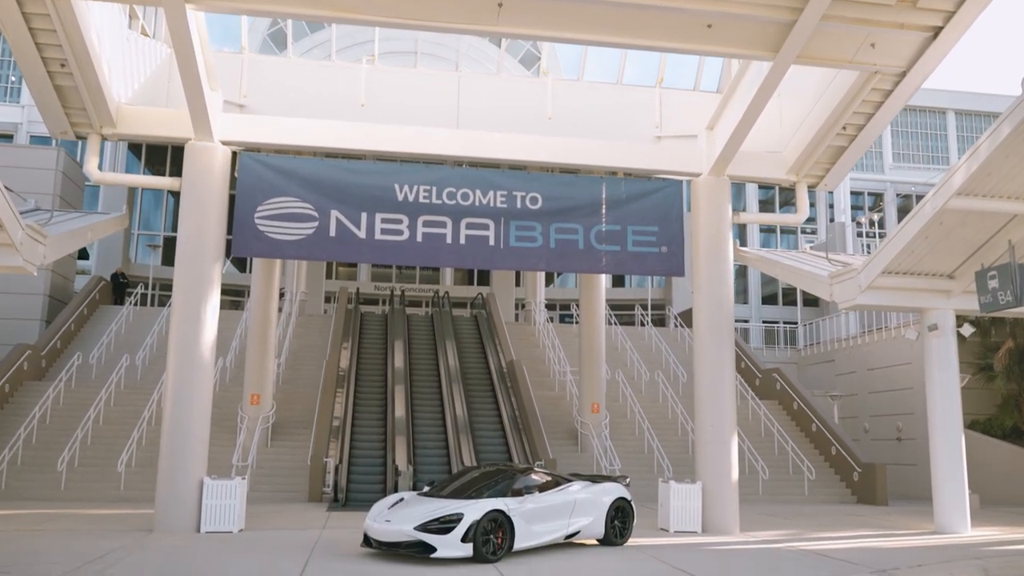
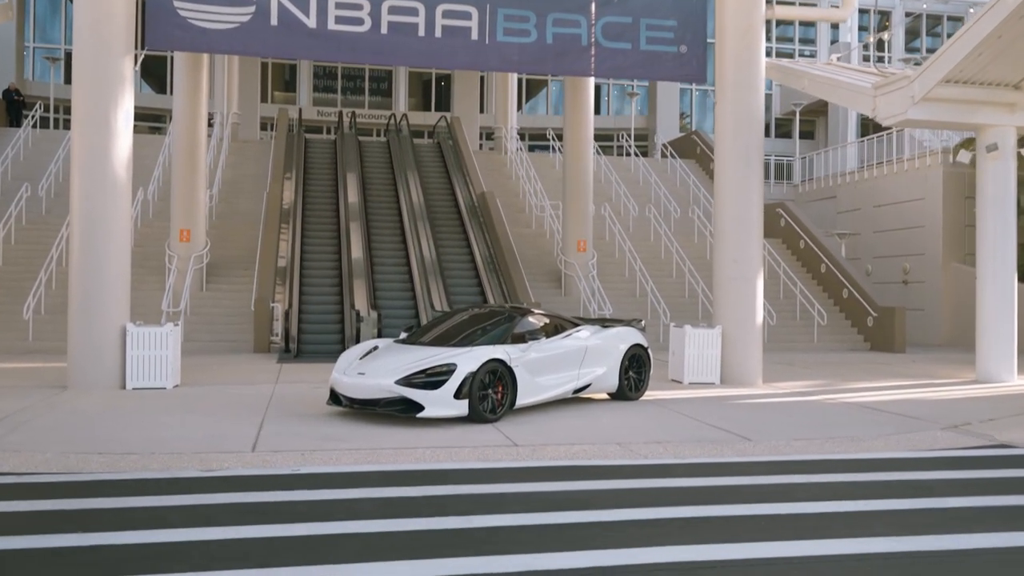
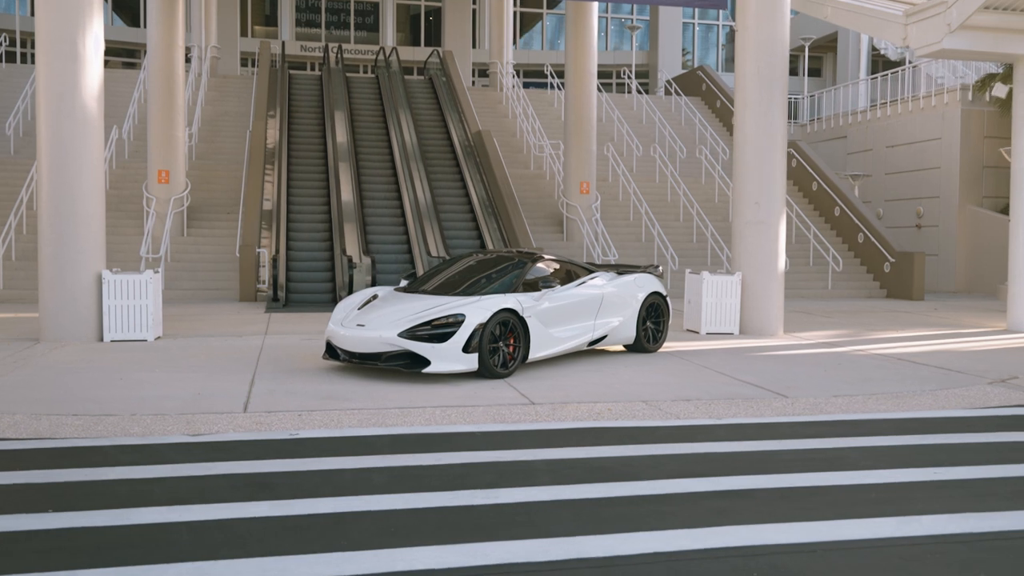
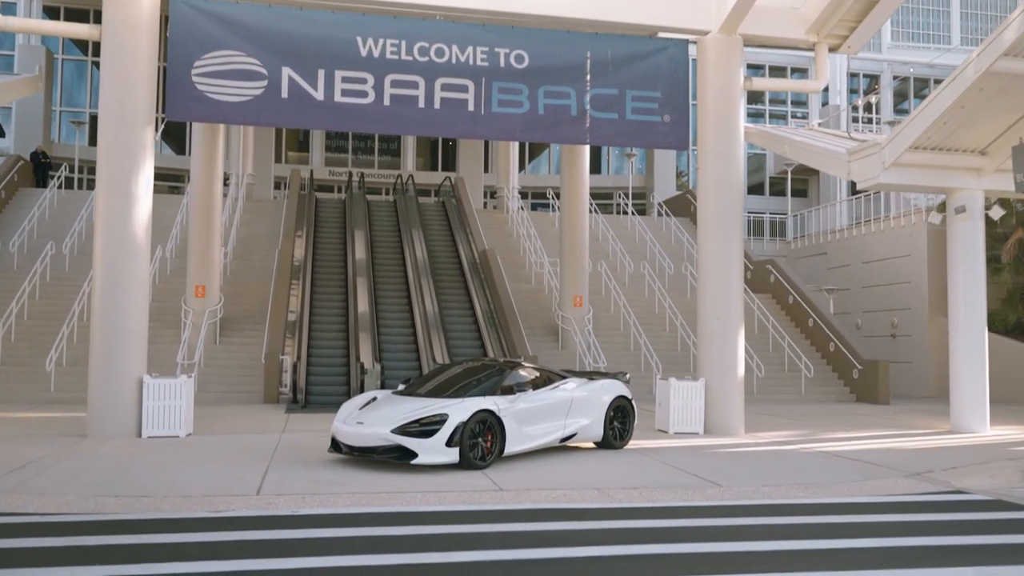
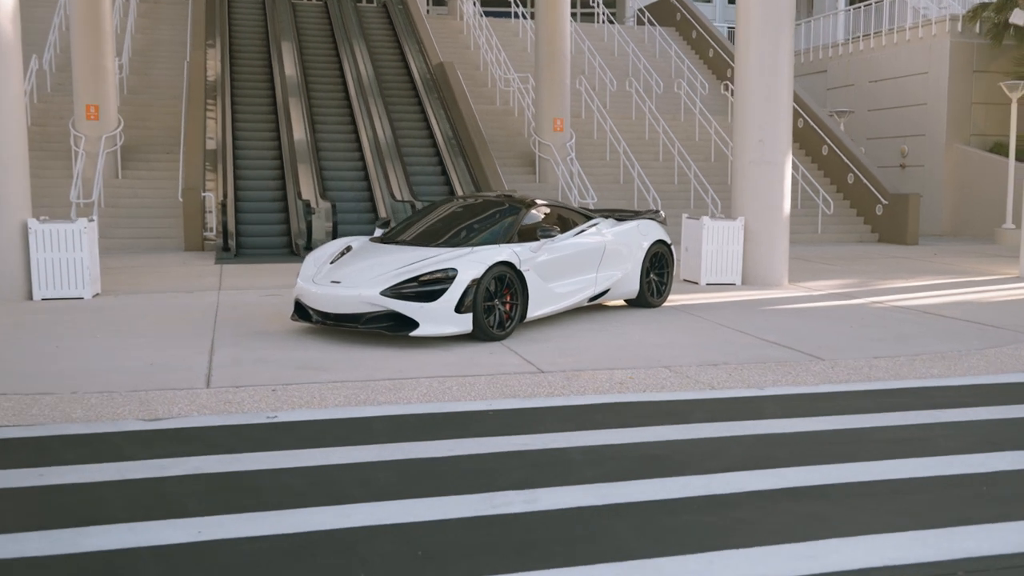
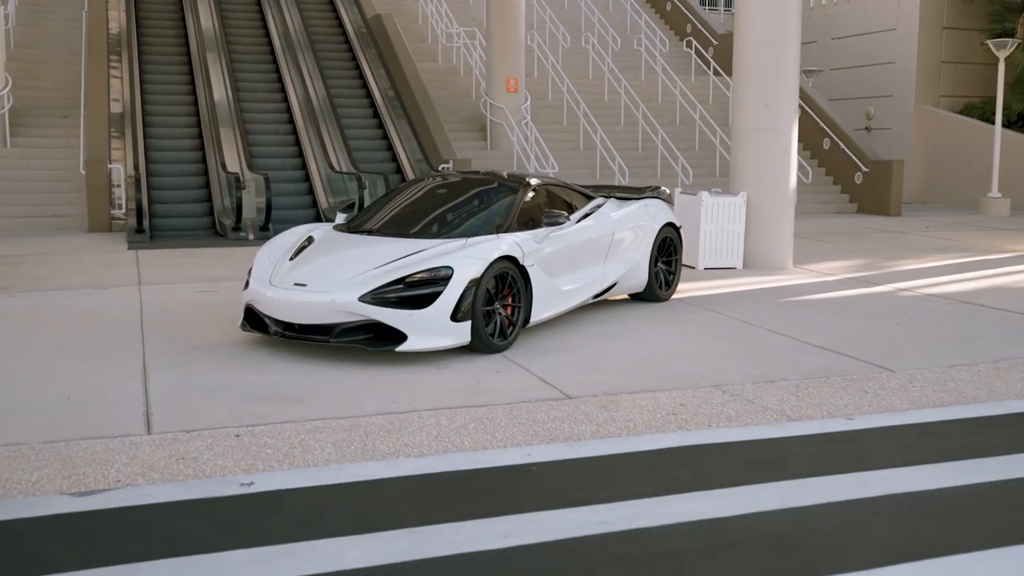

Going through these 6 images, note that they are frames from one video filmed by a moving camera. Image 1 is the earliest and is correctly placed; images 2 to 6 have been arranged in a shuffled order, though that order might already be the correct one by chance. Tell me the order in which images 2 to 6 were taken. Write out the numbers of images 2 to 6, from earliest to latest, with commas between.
4, 2, 3, 5, 6
